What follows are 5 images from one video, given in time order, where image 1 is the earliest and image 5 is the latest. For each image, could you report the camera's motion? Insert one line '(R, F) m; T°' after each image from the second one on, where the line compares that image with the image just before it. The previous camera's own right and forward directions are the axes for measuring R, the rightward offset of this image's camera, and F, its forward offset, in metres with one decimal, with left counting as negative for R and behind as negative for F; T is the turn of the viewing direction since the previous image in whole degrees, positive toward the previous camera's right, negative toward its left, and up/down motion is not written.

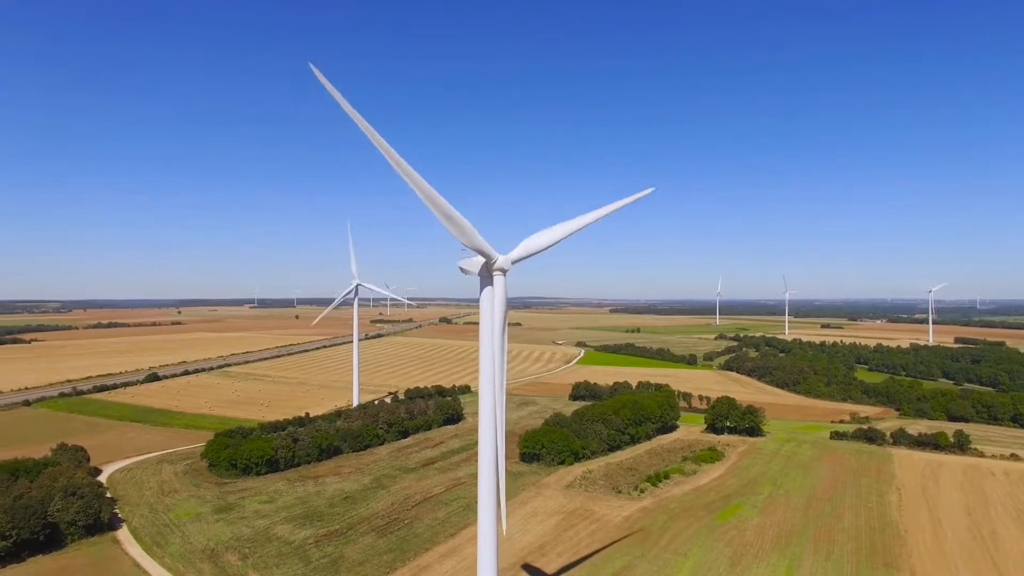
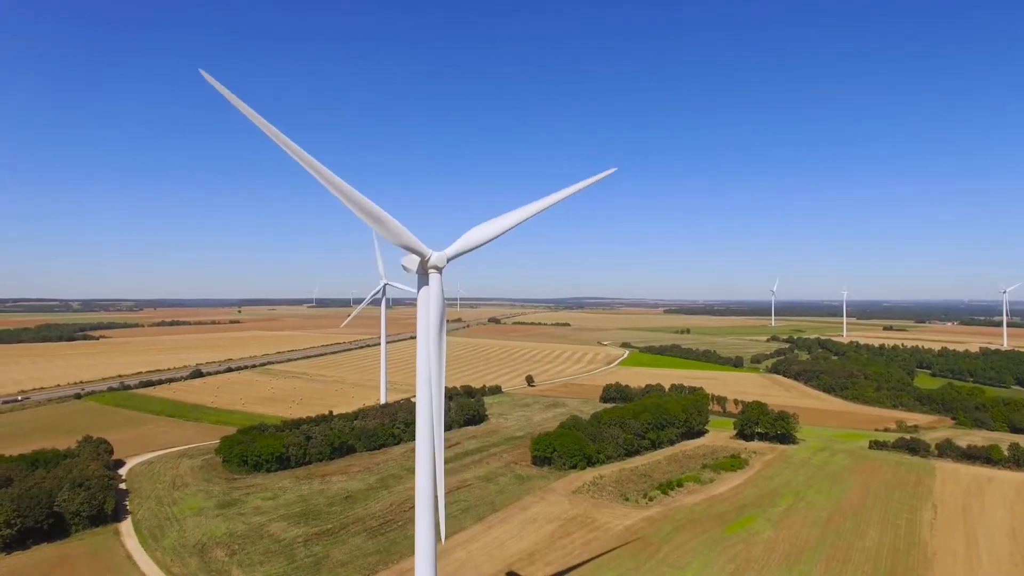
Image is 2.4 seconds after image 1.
(+2.0, +0.6) m; -5°
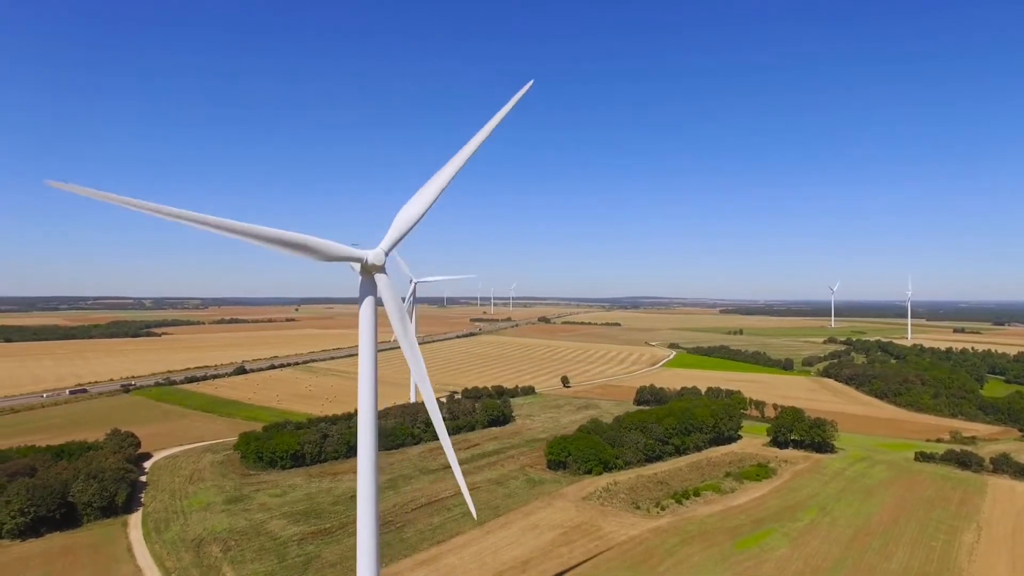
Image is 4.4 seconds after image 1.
(+1.9, +0.6) m; -5°
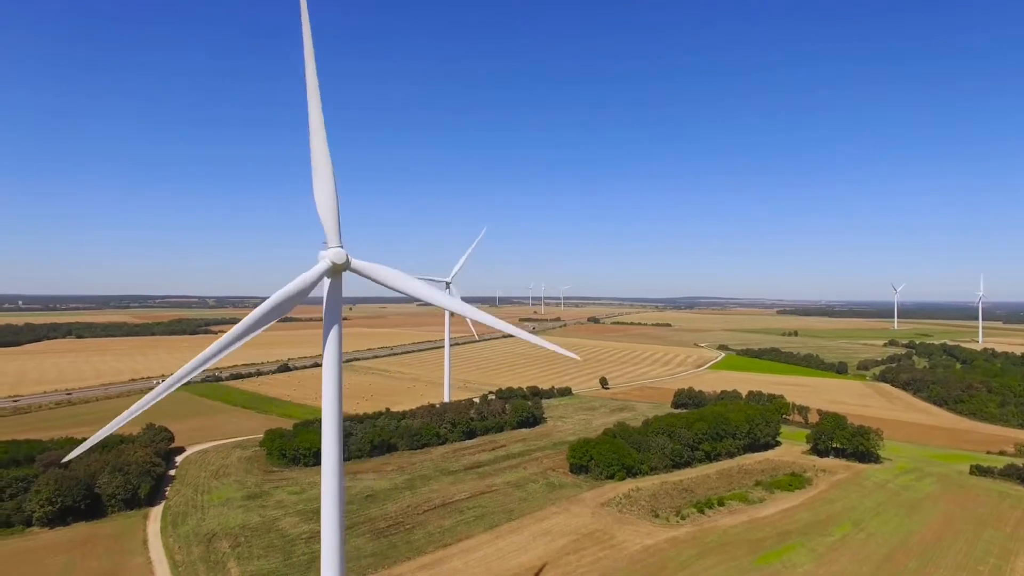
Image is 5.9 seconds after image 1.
(+1.4, +0.5) m; -5°
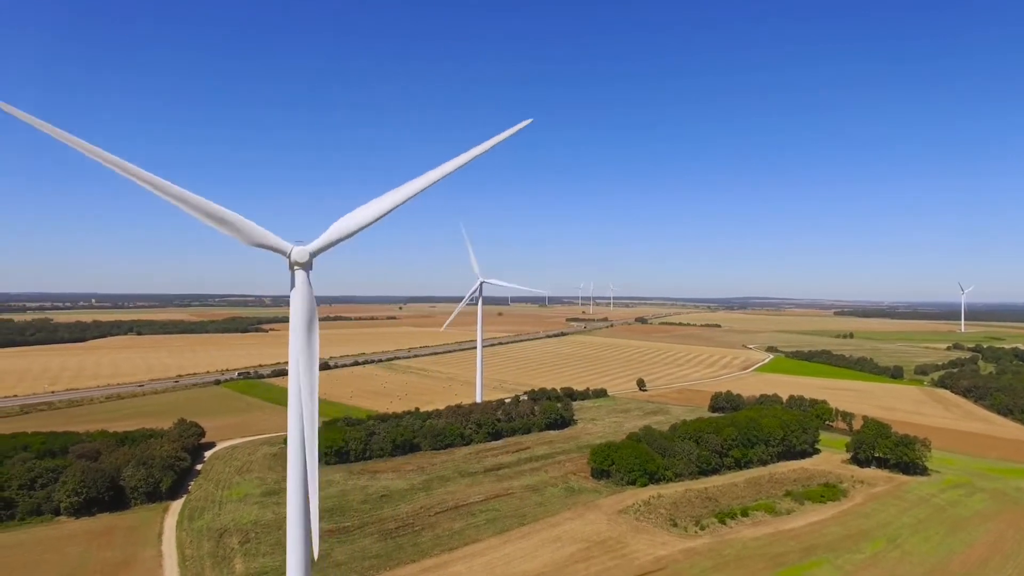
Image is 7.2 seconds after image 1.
(+1.3, +0.5) m; -4°
